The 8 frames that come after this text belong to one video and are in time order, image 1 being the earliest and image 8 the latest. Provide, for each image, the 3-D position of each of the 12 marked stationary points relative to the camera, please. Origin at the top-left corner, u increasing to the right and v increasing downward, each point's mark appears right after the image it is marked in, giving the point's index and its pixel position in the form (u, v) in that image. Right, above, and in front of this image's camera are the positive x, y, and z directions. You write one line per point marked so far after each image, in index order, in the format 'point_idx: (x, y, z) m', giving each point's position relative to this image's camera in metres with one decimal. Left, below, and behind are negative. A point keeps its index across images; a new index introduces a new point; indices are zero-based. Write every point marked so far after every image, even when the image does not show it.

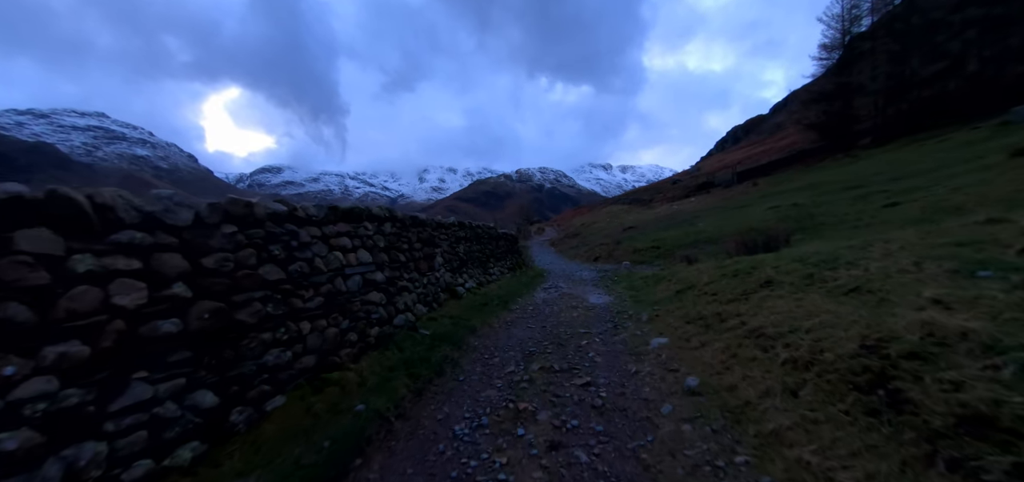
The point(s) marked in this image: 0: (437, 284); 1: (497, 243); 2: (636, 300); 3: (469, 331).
0: (-1.9, -1.1, +9.8) m
1: (-0.7, 0.0, +18.9) m
2: (+3.6, -1.7, +11.0) m
3: (-0.9, -1.9, +8.0) m
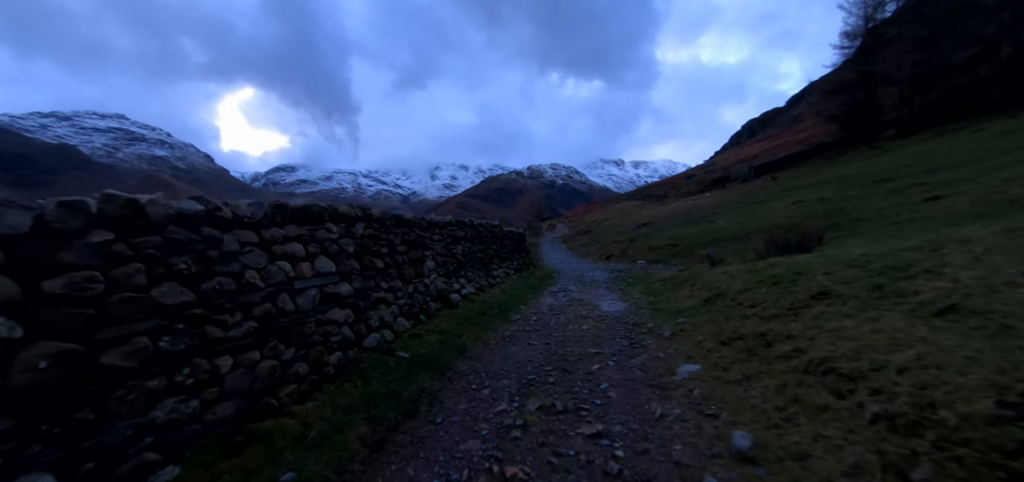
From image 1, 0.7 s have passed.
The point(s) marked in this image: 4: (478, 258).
0: (-1.9, -1.1, +8.6) m
1: (-0.4, 0.0, +17.6) m
2: (+3.6, -1.7, +9.6) m
3: (-1.0, -1.9, +6.8) m
4: (-1.2, -0.6, +13.7) m
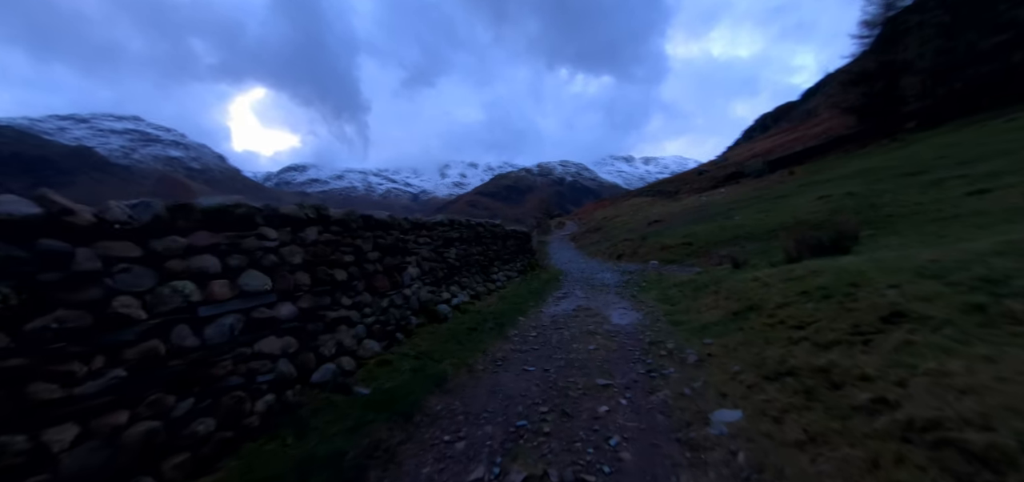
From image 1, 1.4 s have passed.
0: (-2.1, -1.2, +7.4) m
1: (-0.3, 0.0, +16.4) m
2: (+3.5, -1.7, +8.2) m
3: (-1.1, -2.0, +5.5) m
4: (-1.2, -0.7, +12.5) m
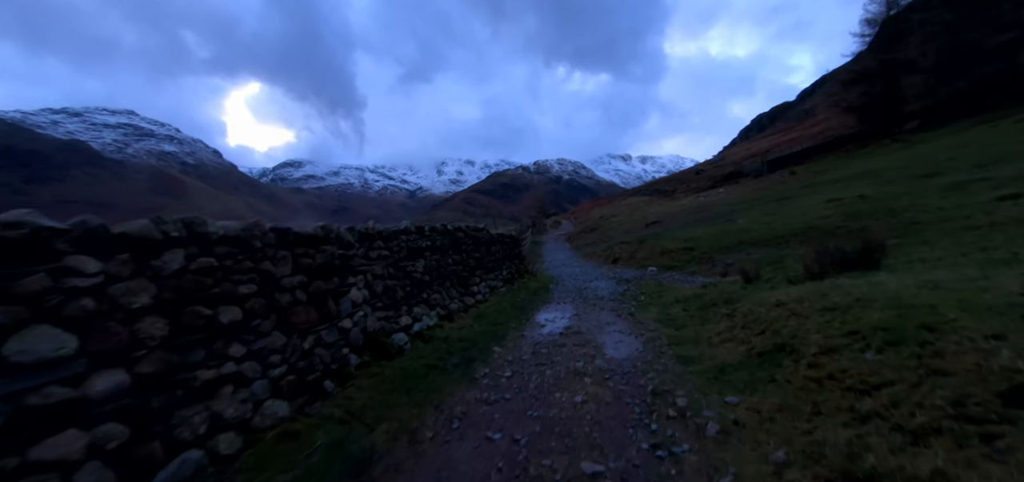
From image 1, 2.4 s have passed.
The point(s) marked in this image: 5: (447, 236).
0: (-2.6, -1.5, +5.8) m
1: (-0.9, -0.3, +14.8) m
2: (+3.0, -2.0, +6.7) m
3: (-1.6, -2.3, +4.0) m
4: (-1.8, -0.9, +10.9) m
5: (-1.9, +0.1, +11.3) m
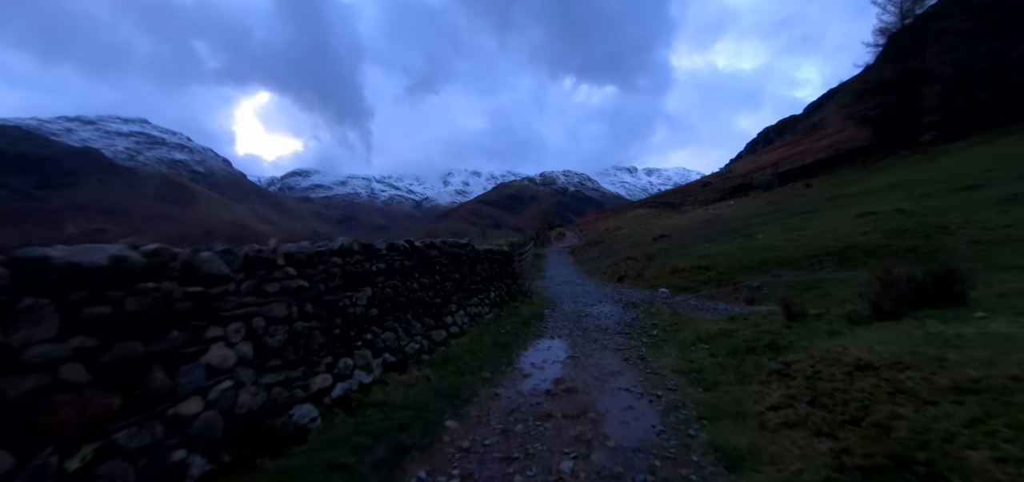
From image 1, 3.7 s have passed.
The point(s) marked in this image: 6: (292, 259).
0: (-3.1, -1.8, +3.5) m
1: (-1.3, -0.8, +12.5) m
2: (+2.4, -2.4, +4.4) m
3: (-2.2, -2.6, +1.7) m
4: (-2.2, -1.4, +8.6) m
5: (-2.4, -0.3, +9.1) m
6: (-3.1, -0.3, +5.5) m
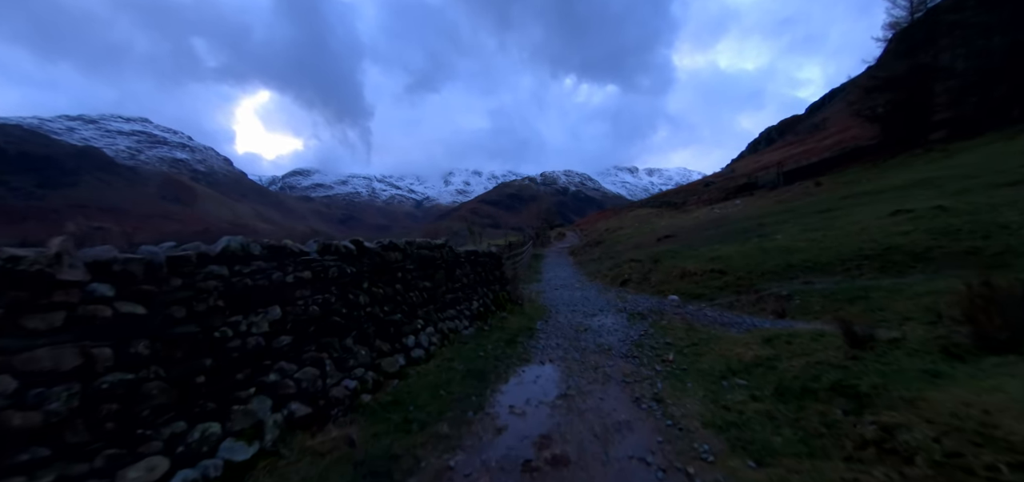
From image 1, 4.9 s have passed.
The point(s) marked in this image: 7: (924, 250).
0: (-3.6, -1.8, +1.5) m
1: (-1.7, -0.9, +10.5) m
2: (+2.0, -2.4, +2.3) m
3: (-2.7, -2.6, -0.4) m
4: (-2.7, -1.4, +6.6) m
5: (-2.8, -0.3, +7.0) m
6: (-3.6, -0.3, +3.4) m
7: (+13.5, -0.2, +12.6) m
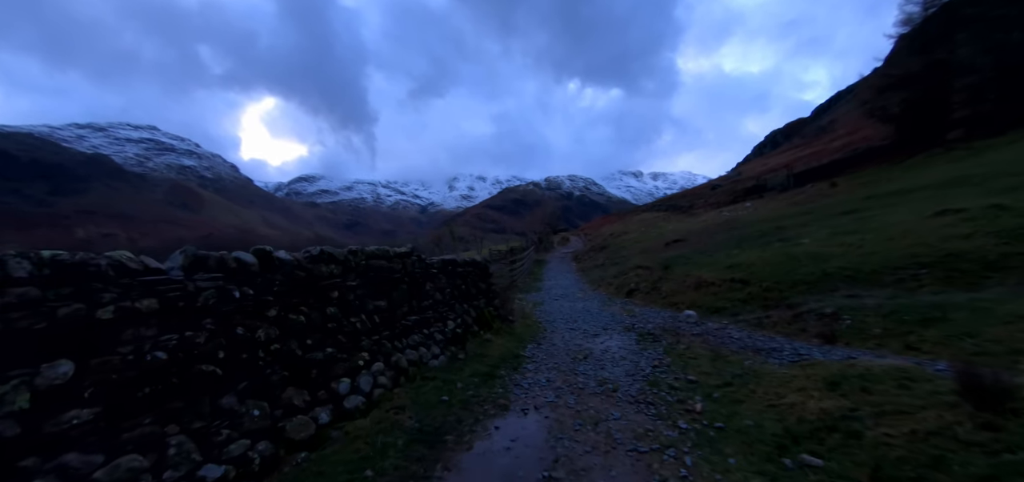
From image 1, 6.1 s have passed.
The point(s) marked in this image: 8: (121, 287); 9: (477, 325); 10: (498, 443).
0: (-4.1, -1.9, -0.6) m
1: (-2.1, -1.0, +8.5) m
2: (+1.5, -2.5, +0.2) m
3: (-3.2, -2.6, -2.4) m
4: (-3.2, -1.5, +4.5) m
5: (-3.3, -0.5, +5.0) m
6: (-4.1, -0.3, +1.4) m
7: (+13.1, -0.3, +10.4) m
8: (-3.6, -0.4, +3.6) m
9: (-1.0, -2.3, +10.7) m
10: (-0.2, -2.8, +5.4) m
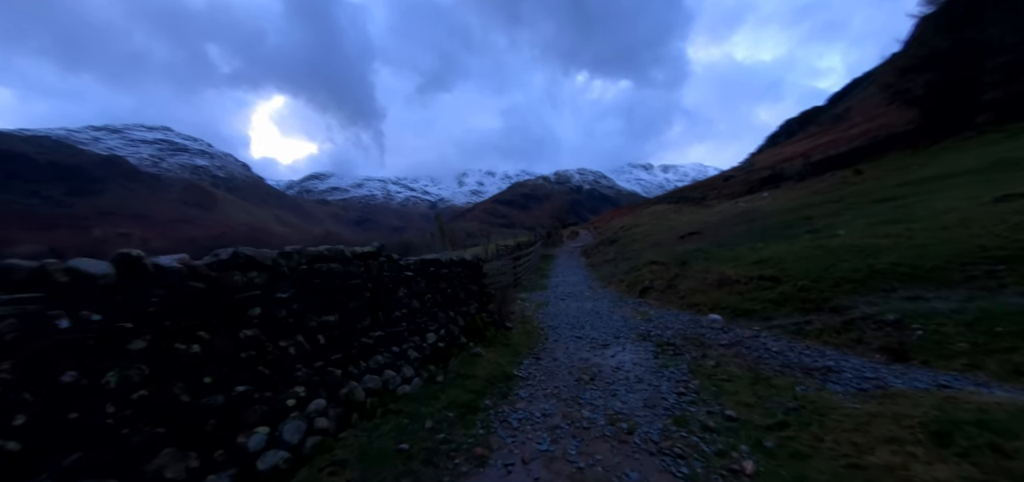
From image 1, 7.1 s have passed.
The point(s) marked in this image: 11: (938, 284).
0: (-4.5, -2.0, -2.0) m
1: (-2.4, -1.0, +6.9) m
2: (+1.1, -2.5, -1.4) m
3: (-3.7, -2.8, -3.9) m
4: (-3.4, -1.5, +3.0) m
5: (-3.6, -0.5, +3.5) m
6: (-4.4, -0.4, -0.1) m
7: (+12.9, -0.1, +8.4) m
8: (-3.9, -0.5, +2.1) m
9: (-1.1, -2.2, +9.2) m
10: (-0.4, -2.7, +3.8) m
11: (+10.3, -1.0, +9.3) m
